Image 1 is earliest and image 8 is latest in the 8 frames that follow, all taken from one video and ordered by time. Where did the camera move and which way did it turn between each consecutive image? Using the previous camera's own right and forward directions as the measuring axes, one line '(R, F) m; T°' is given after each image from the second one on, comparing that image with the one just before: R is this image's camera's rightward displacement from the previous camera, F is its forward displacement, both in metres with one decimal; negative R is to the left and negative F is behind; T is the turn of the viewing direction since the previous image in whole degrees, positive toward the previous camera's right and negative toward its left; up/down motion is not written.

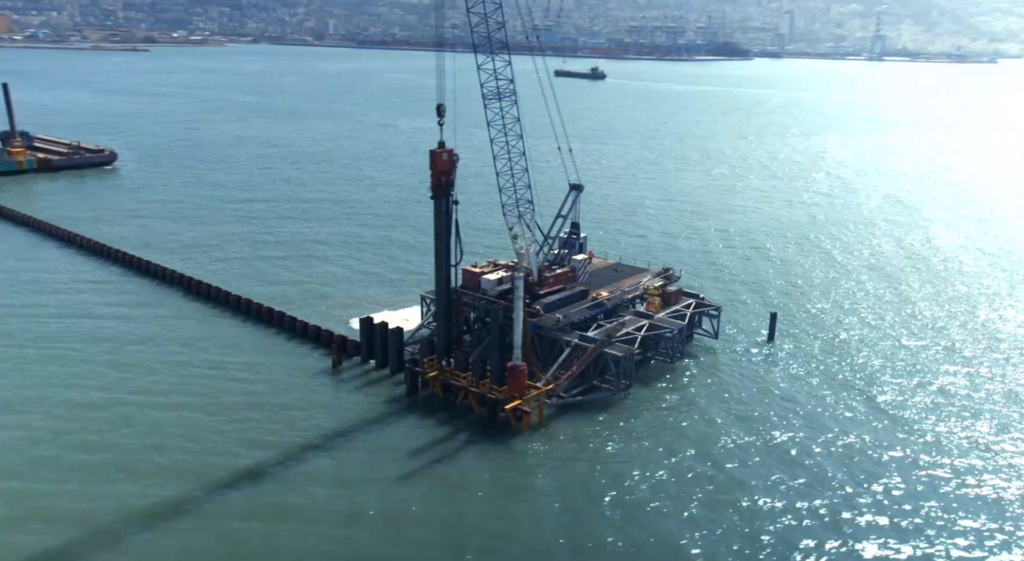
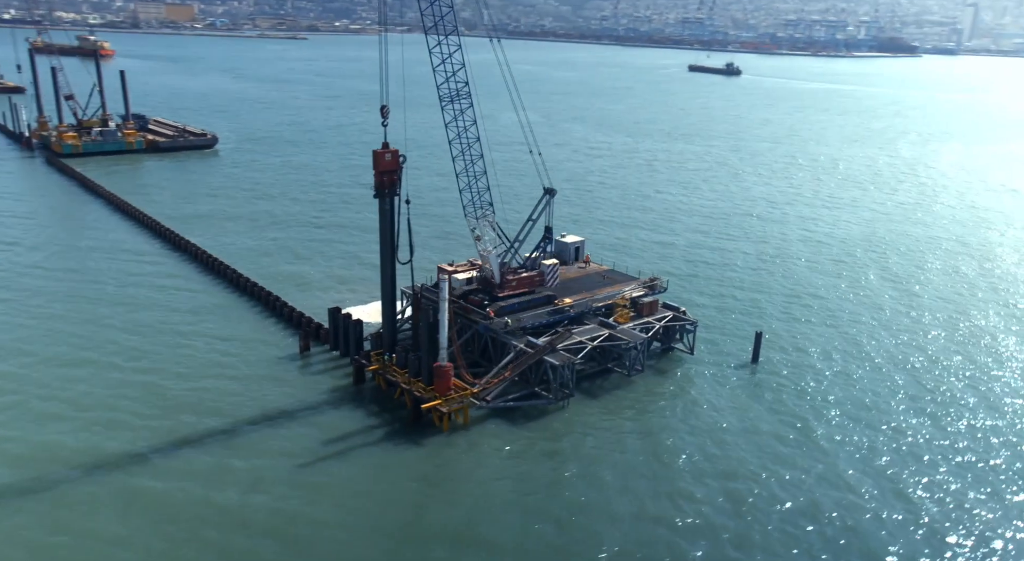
(+5.9, +0.5) m; -10°
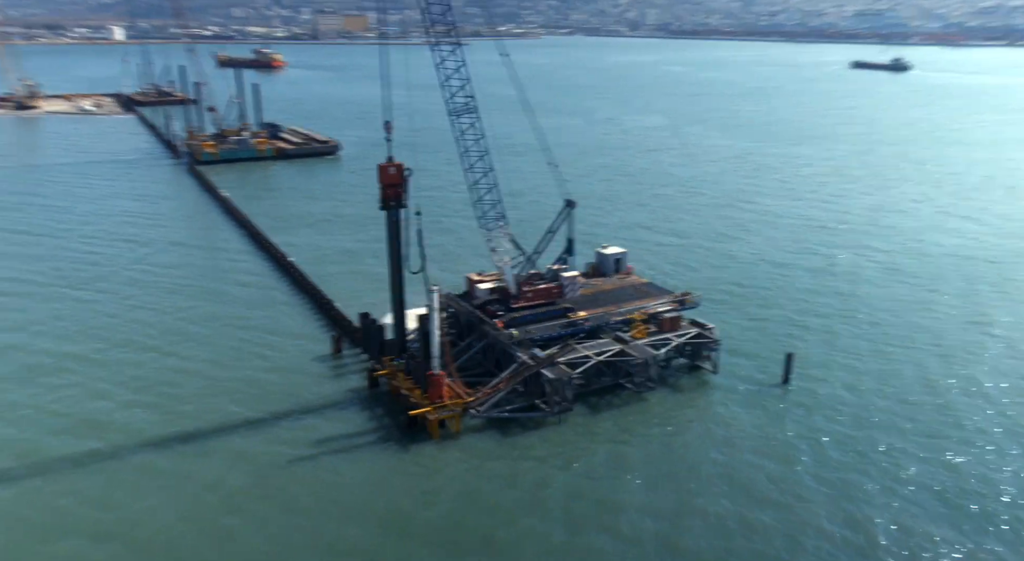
(+4.8, +0.2) m; -11°
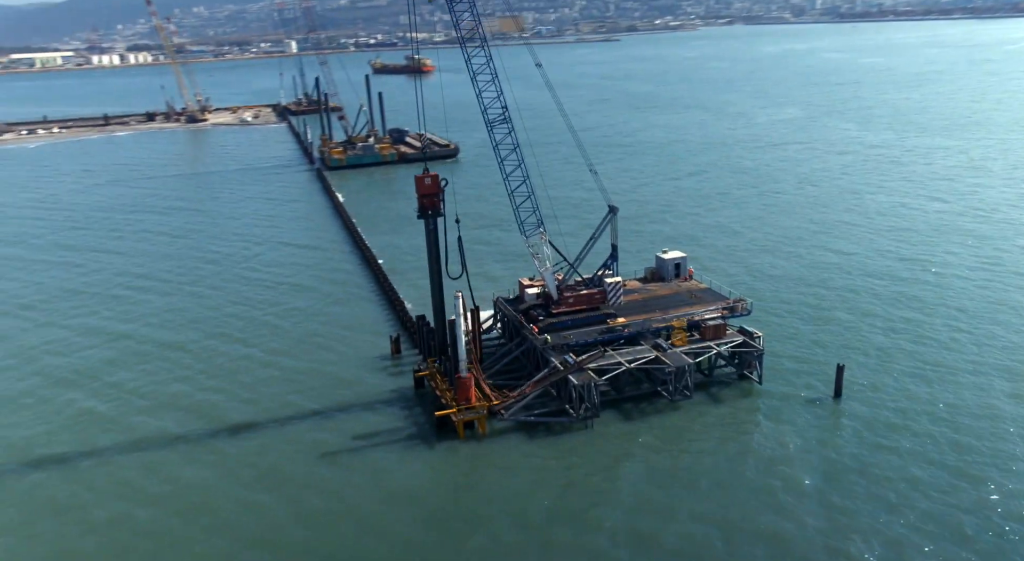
(+4.0, -0.1) m; -11°
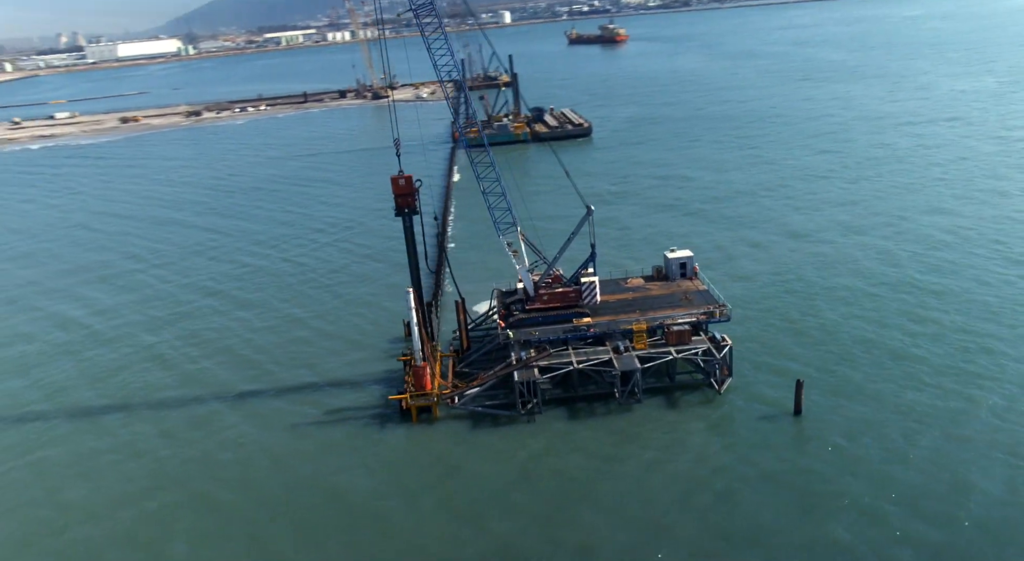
(+8.2, +0.1) m; -15°
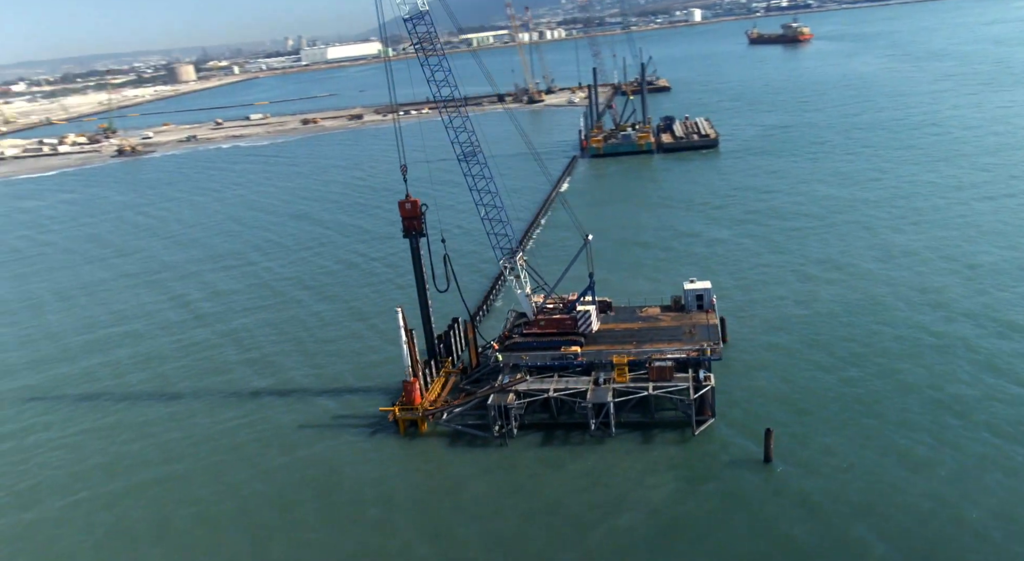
(+6.5, +0.1) m; -13°
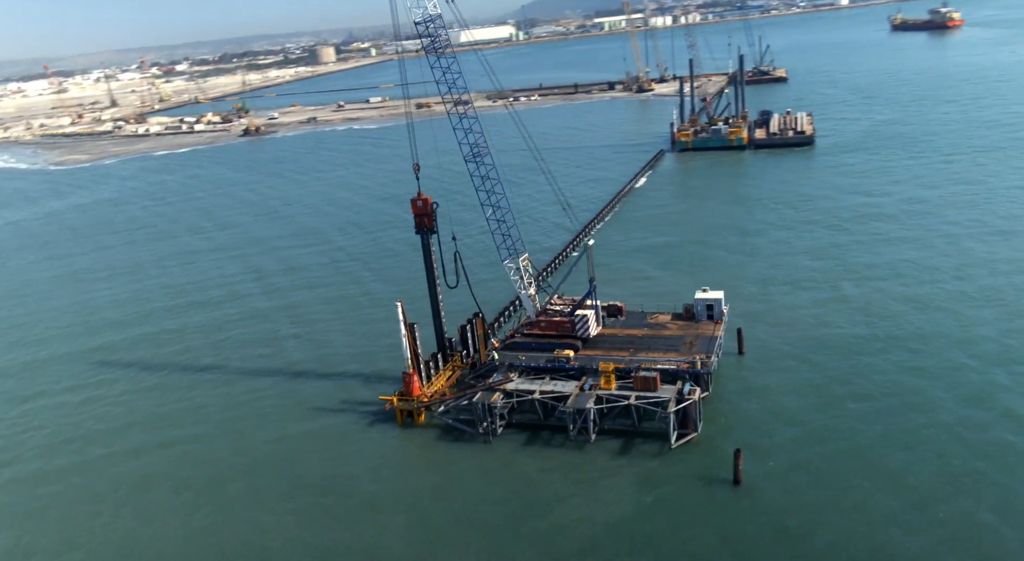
(+4.4, -0.1) m; -9°
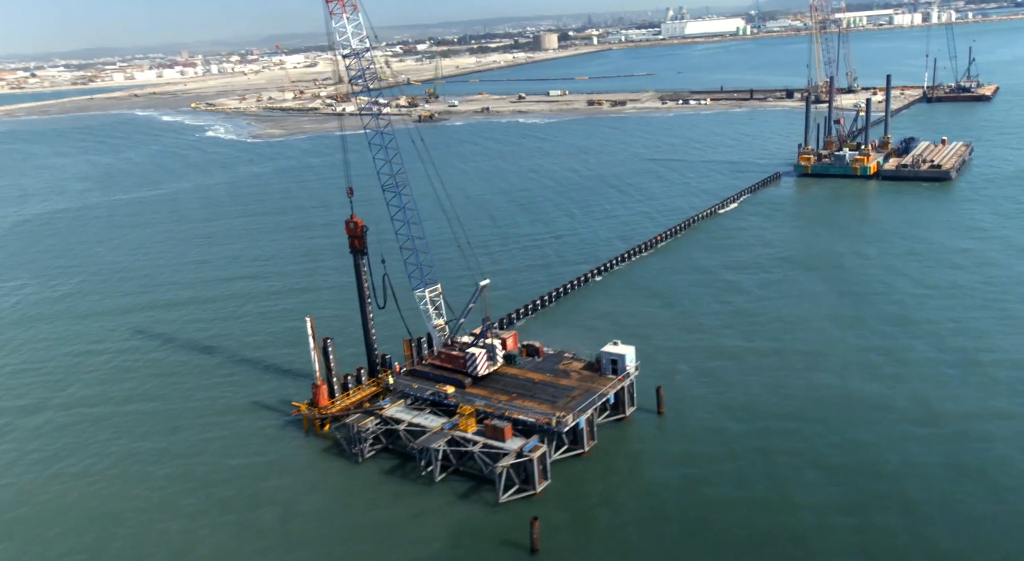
(+10.7, +1.3) m; -15°
